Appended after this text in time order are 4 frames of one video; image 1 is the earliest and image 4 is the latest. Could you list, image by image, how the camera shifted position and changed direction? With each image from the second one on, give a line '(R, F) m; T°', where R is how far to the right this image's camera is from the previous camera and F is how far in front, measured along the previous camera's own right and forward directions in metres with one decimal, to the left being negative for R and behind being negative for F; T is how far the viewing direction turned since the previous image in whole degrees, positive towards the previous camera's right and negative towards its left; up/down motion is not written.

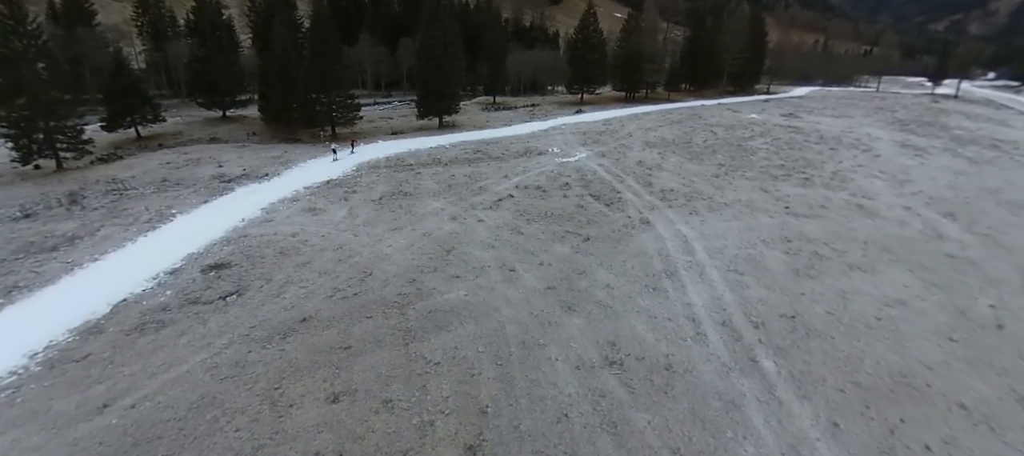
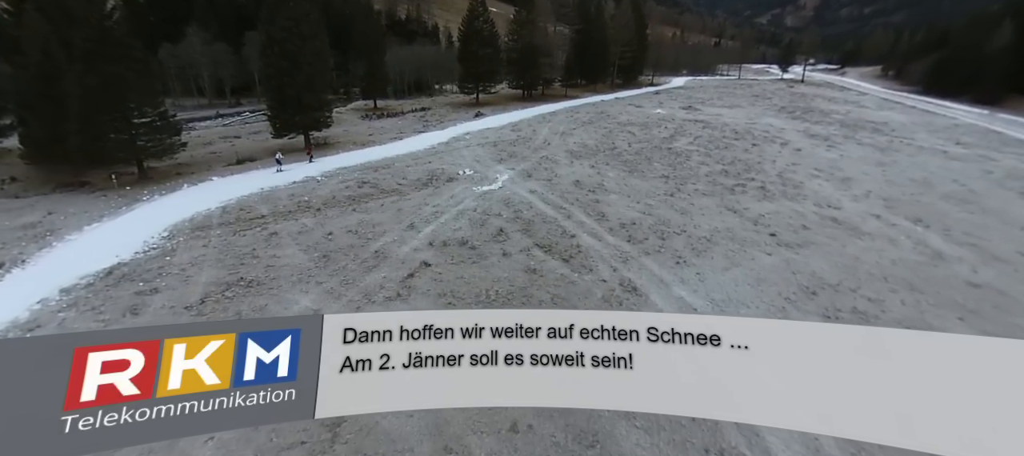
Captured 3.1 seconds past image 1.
(-0.4, +4.7) m; +15°
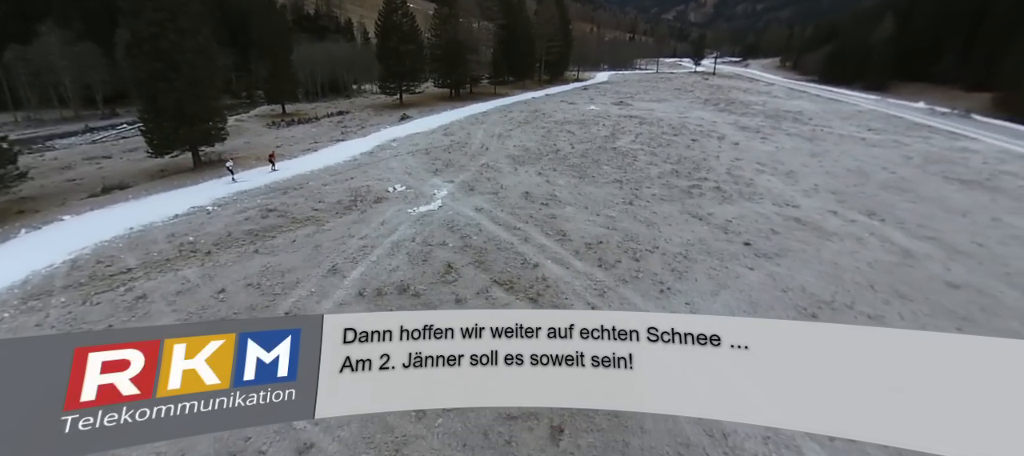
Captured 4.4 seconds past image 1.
(-0.3, +2.1) m; +9°
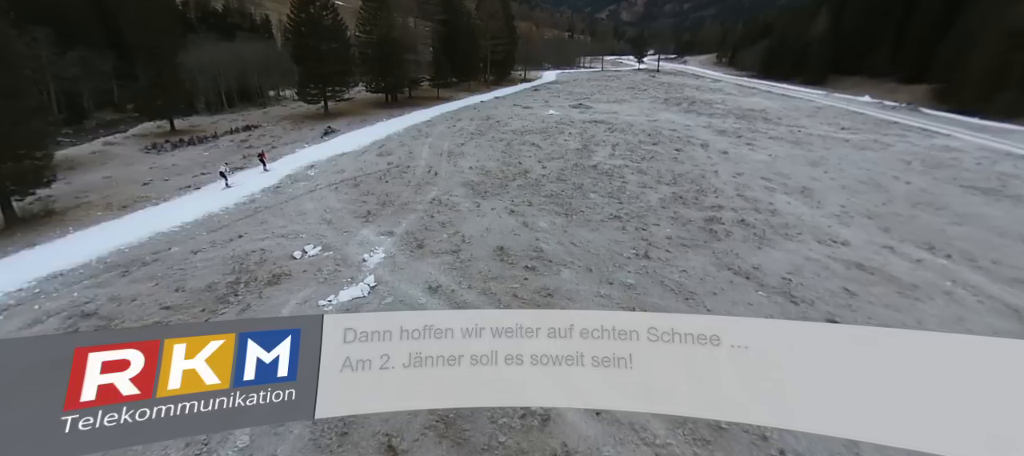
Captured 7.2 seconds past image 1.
(-0.4, +4.4) m; +7°
